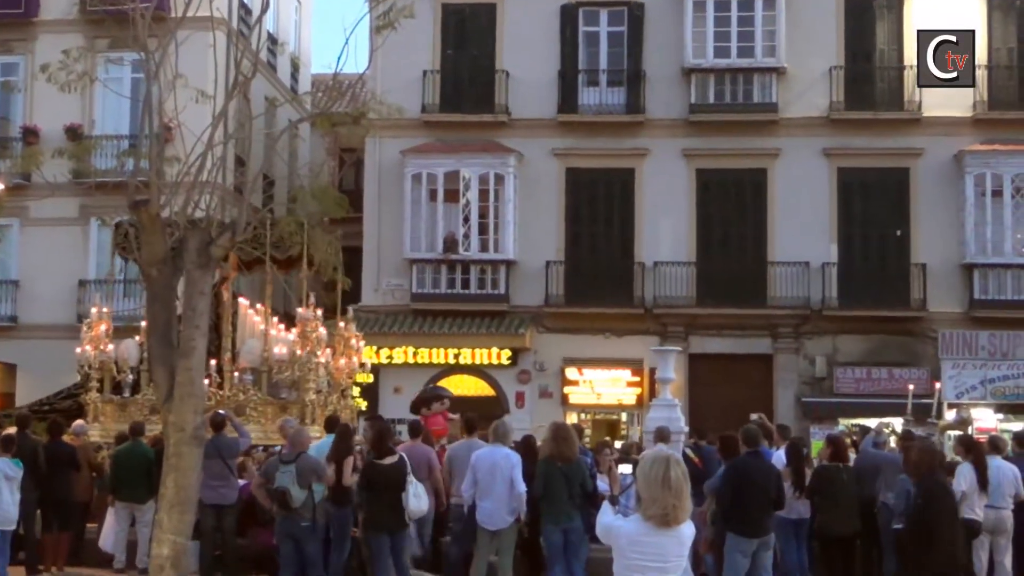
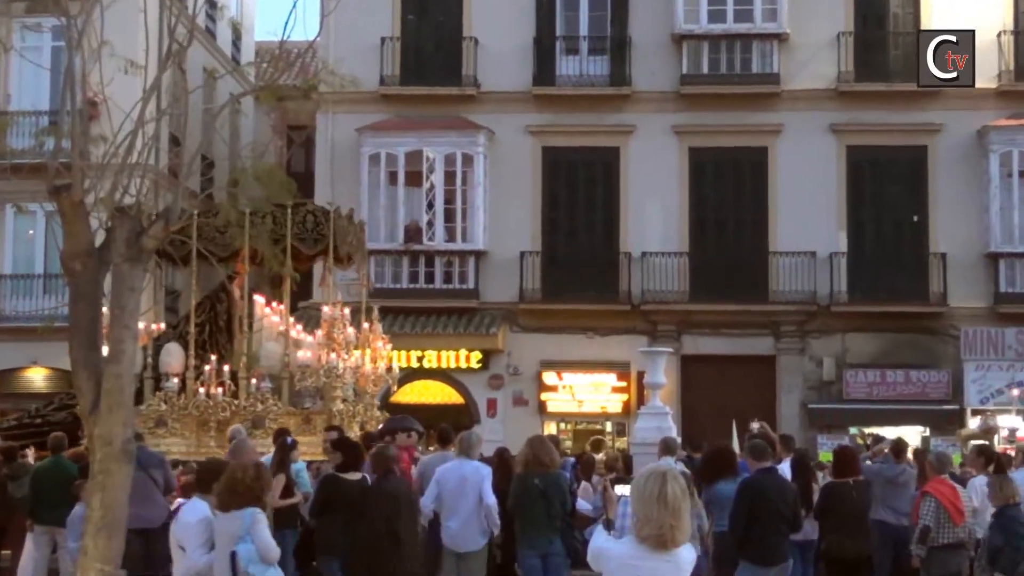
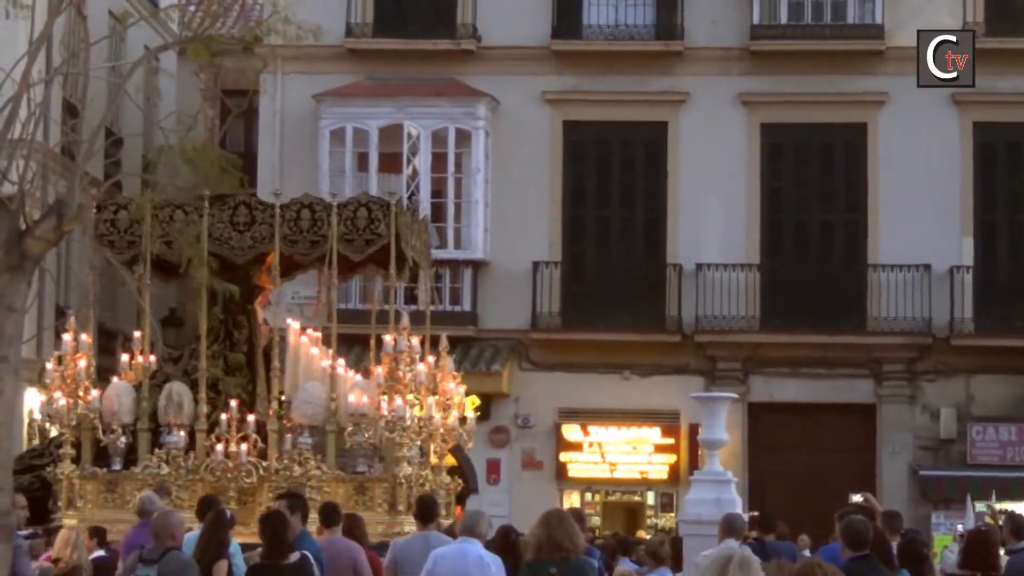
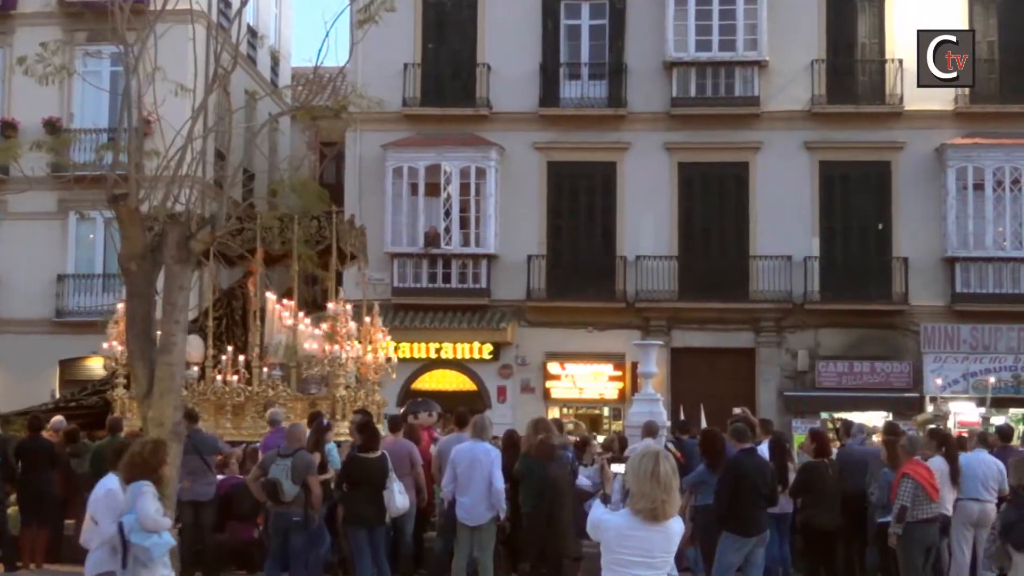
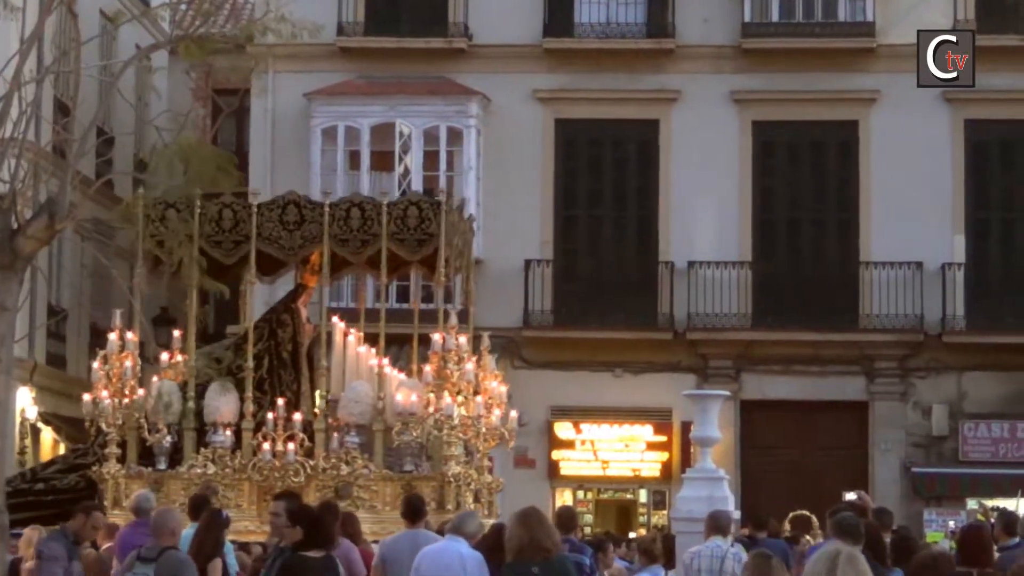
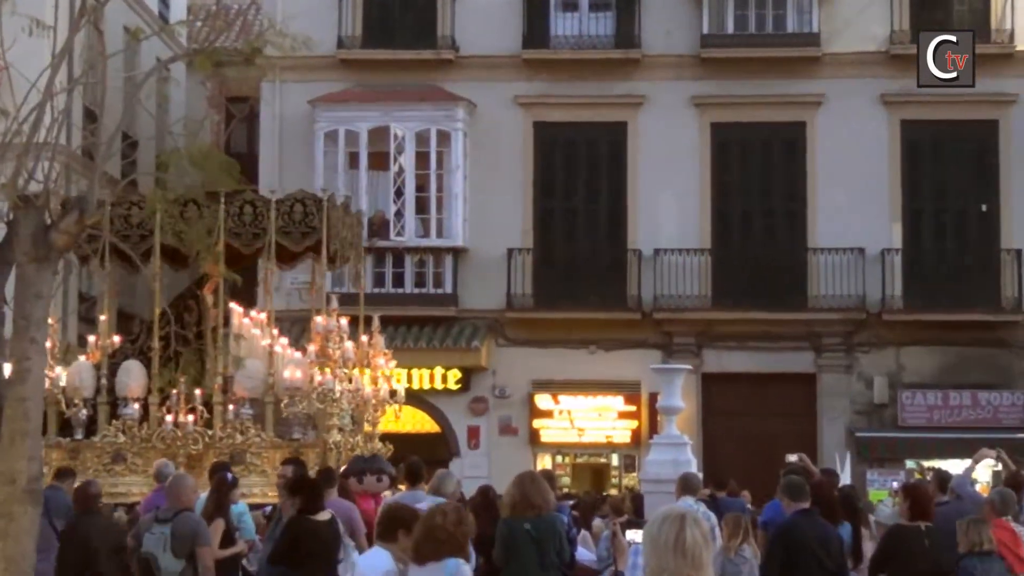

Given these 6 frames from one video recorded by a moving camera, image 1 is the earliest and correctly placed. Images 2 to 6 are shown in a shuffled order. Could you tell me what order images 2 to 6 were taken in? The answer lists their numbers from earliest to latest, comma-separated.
4, 2, 6, 3, 5
